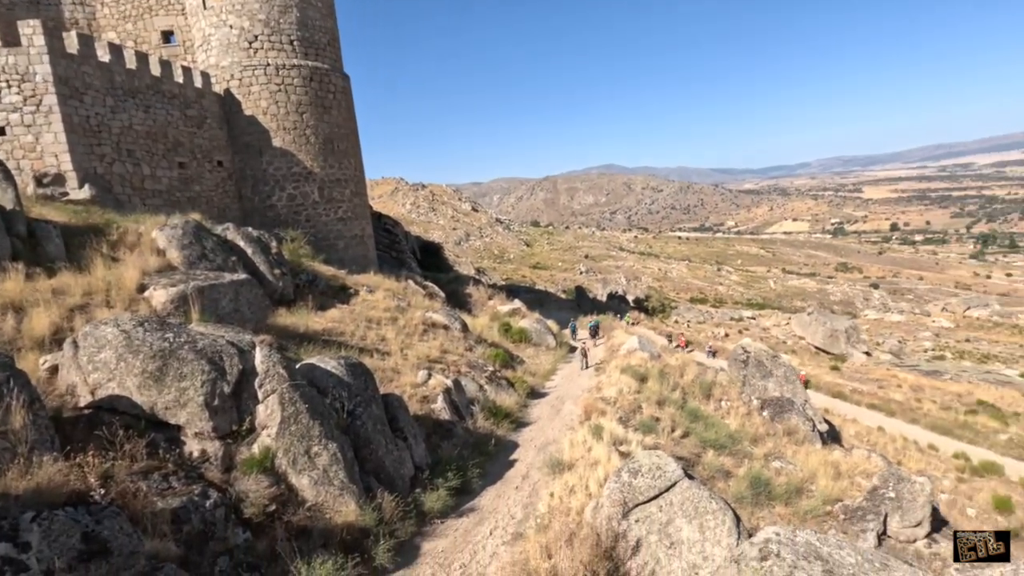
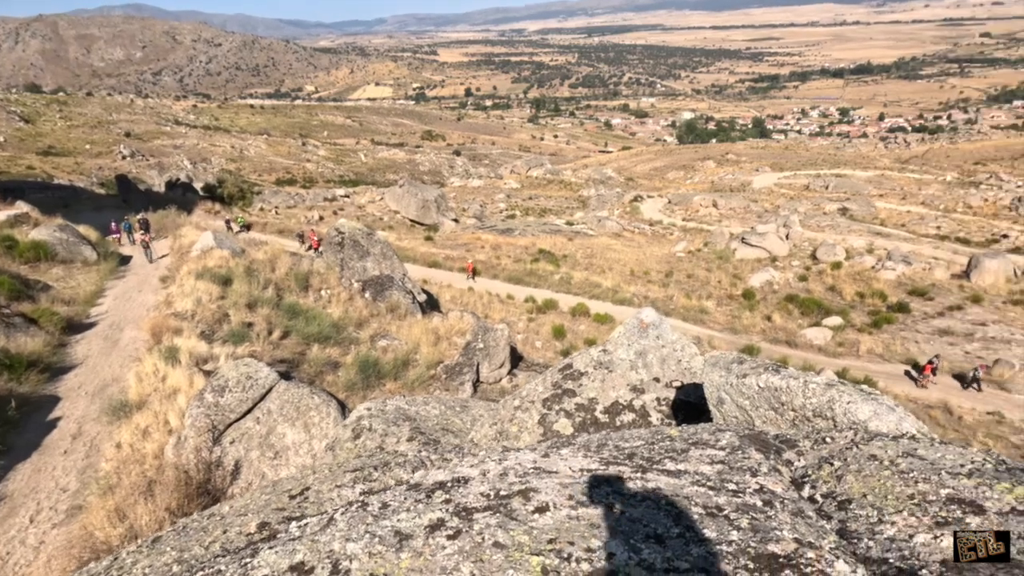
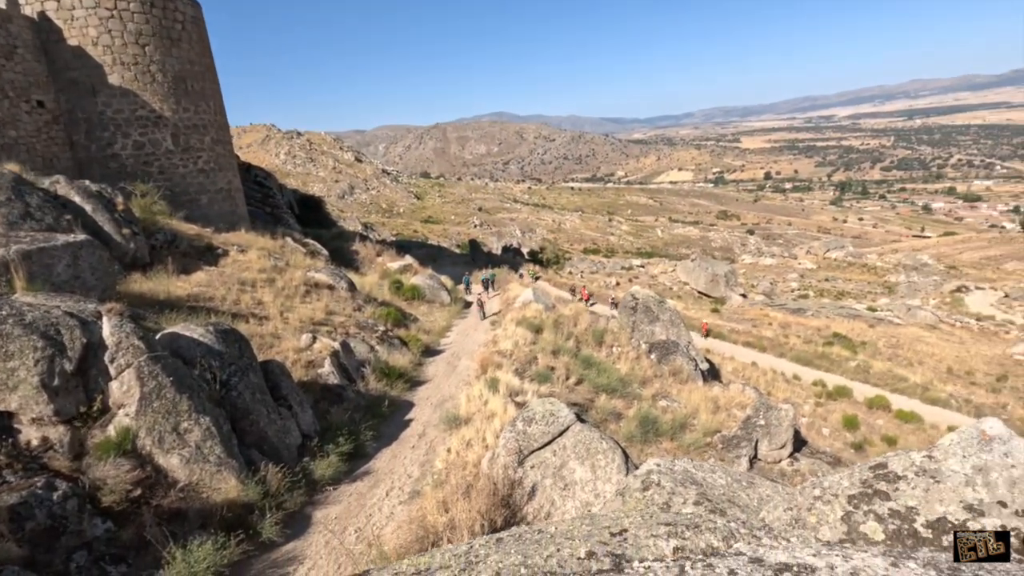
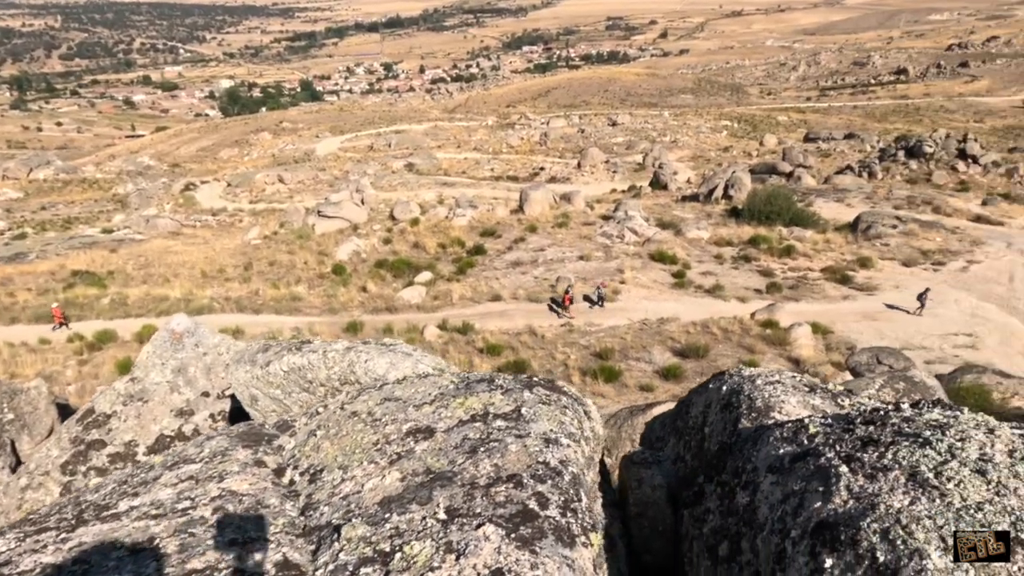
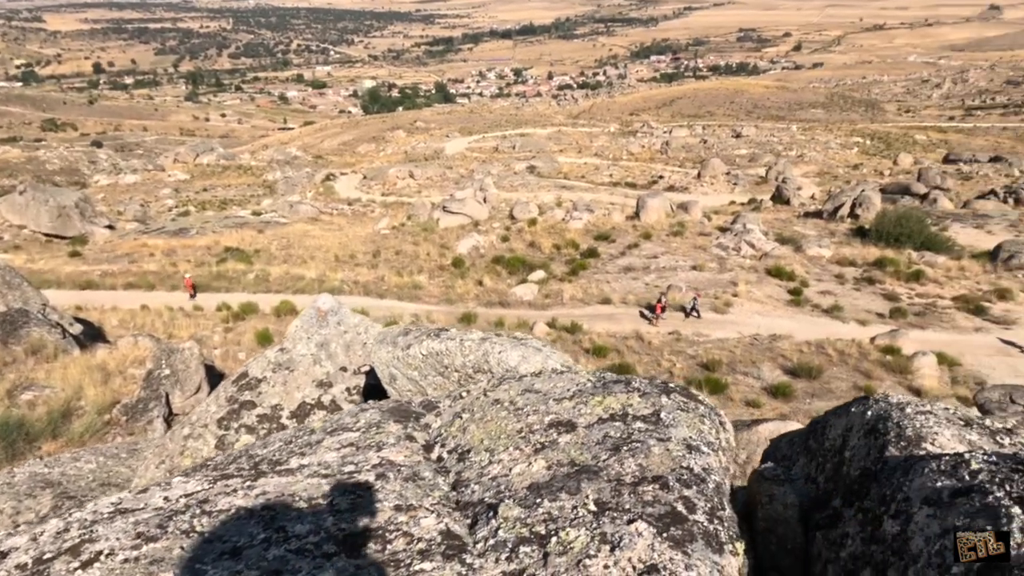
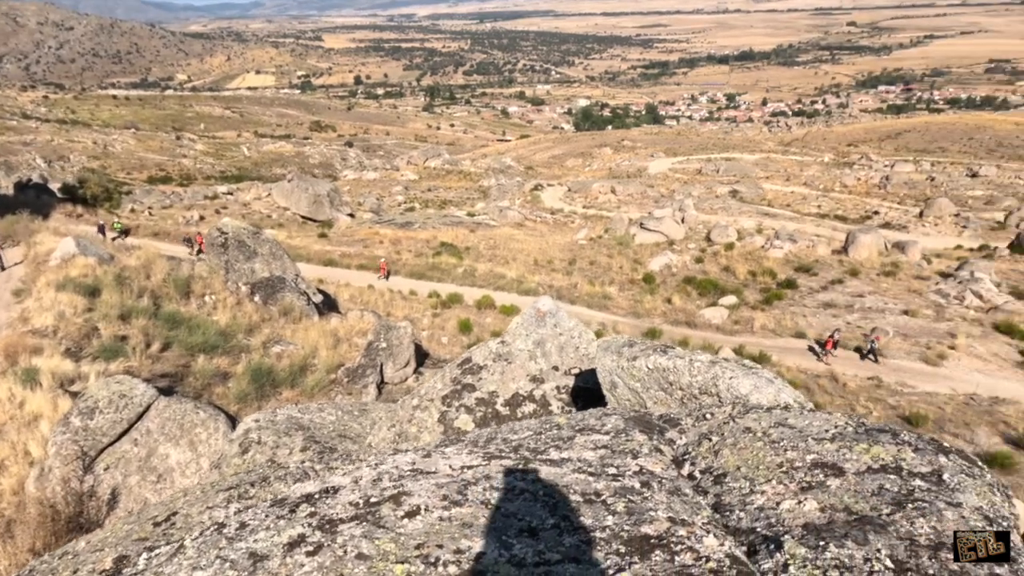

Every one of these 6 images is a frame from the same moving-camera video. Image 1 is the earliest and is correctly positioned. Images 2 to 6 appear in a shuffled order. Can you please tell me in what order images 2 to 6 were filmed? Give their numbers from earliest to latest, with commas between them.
3, 2, 6, 5, 4
